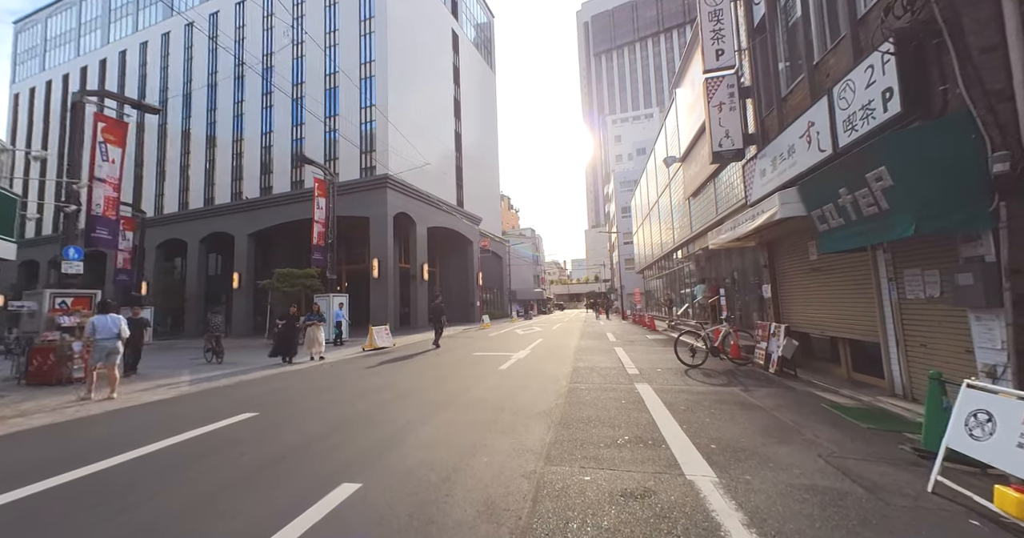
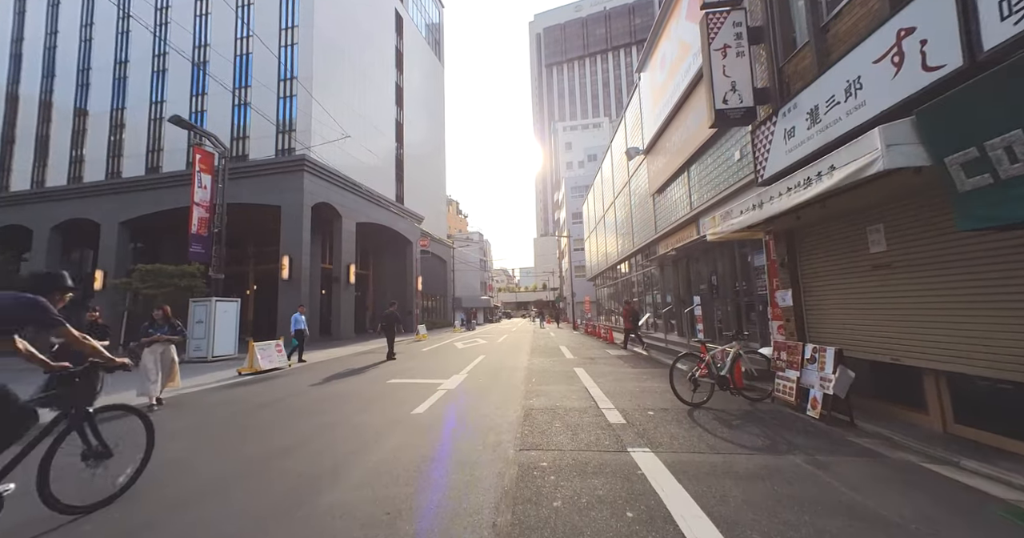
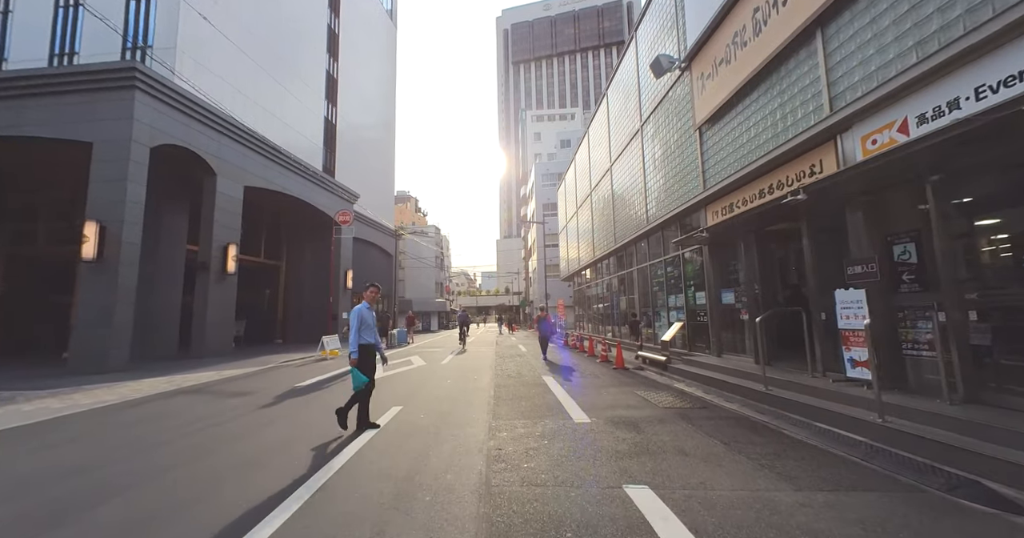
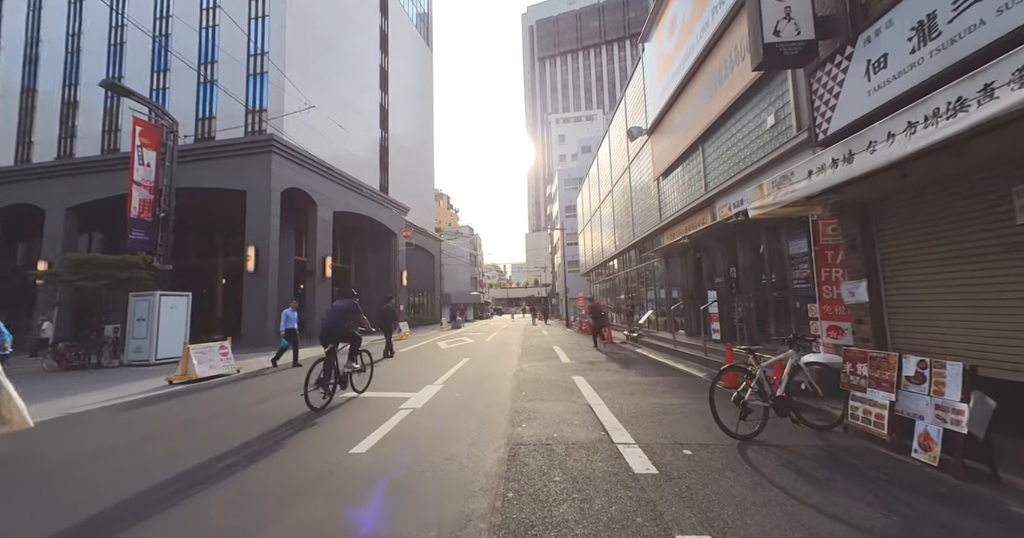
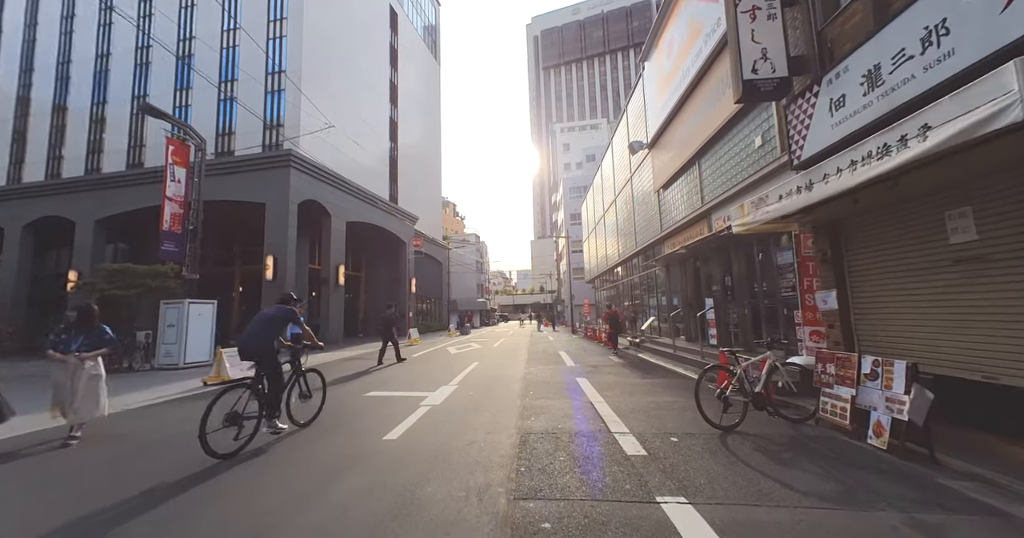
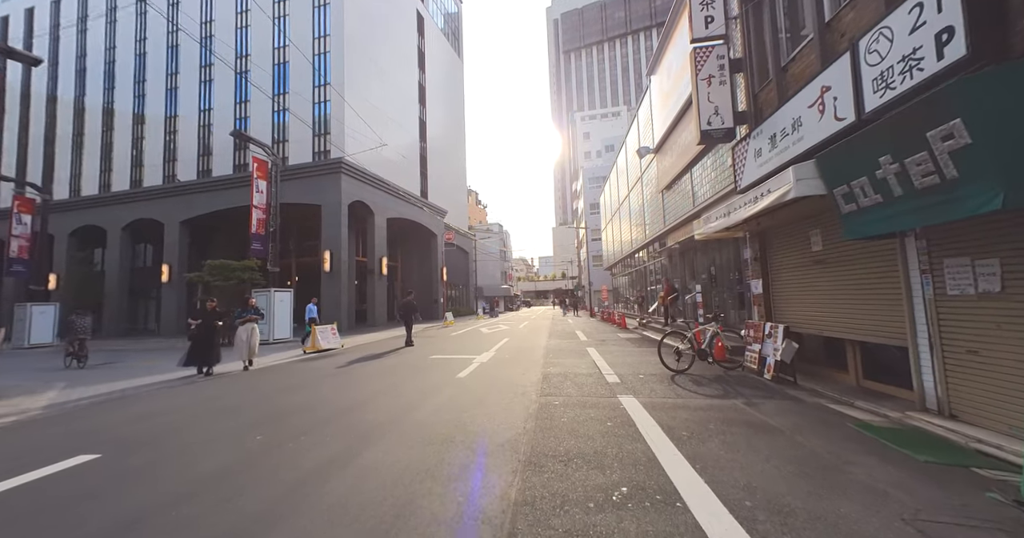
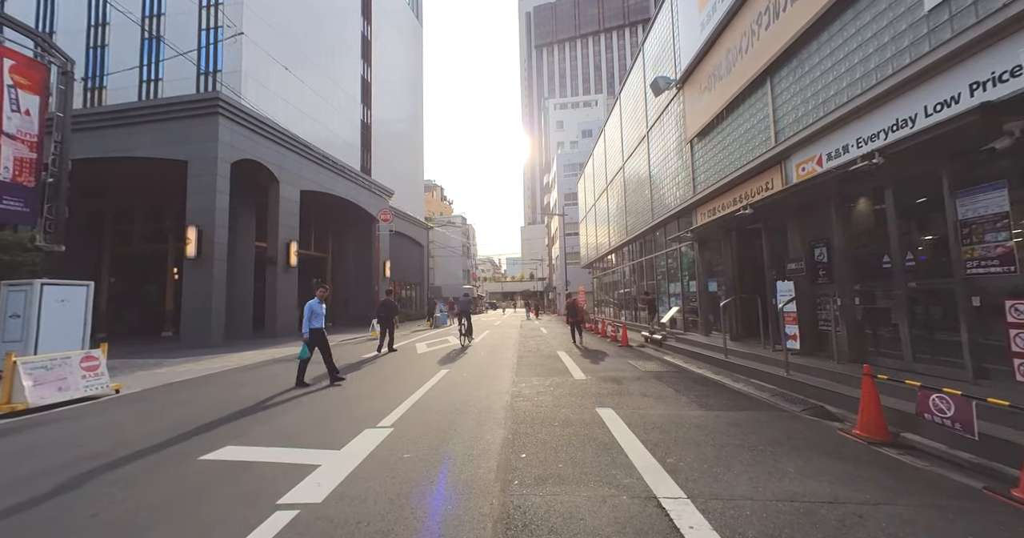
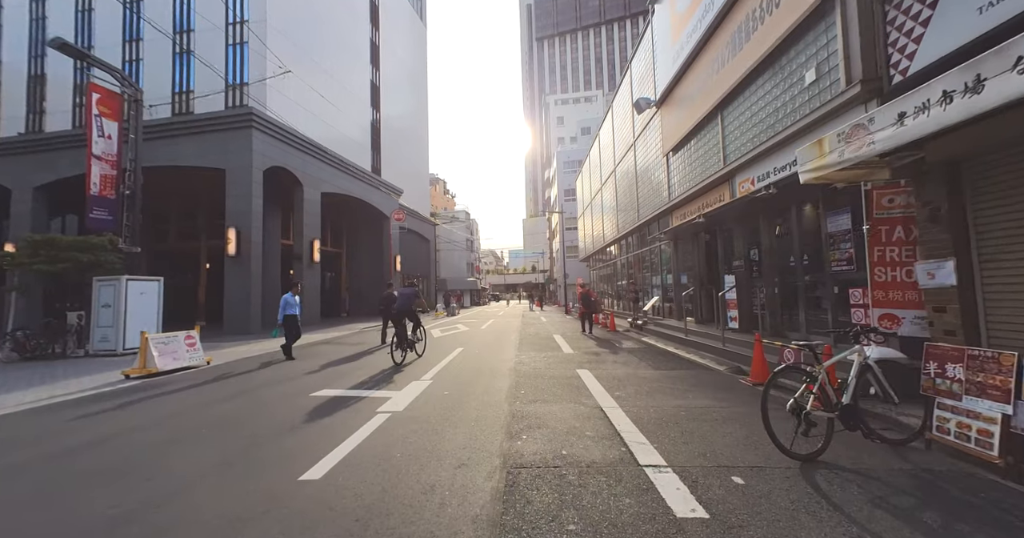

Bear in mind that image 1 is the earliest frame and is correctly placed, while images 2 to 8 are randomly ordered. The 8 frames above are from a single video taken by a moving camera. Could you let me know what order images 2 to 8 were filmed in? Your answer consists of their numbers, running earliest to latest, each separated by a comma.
6, 2, 5, 4, 8, 7, 3
